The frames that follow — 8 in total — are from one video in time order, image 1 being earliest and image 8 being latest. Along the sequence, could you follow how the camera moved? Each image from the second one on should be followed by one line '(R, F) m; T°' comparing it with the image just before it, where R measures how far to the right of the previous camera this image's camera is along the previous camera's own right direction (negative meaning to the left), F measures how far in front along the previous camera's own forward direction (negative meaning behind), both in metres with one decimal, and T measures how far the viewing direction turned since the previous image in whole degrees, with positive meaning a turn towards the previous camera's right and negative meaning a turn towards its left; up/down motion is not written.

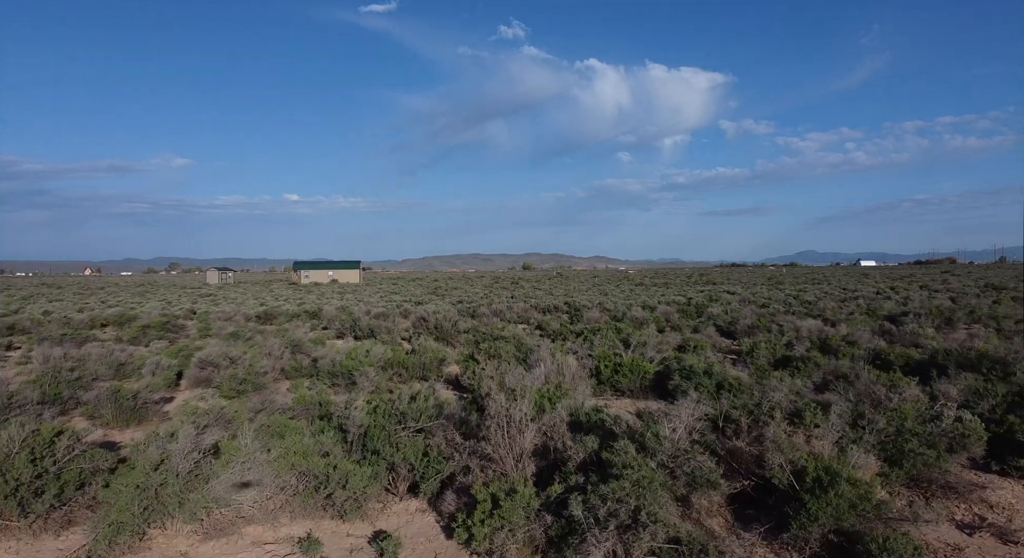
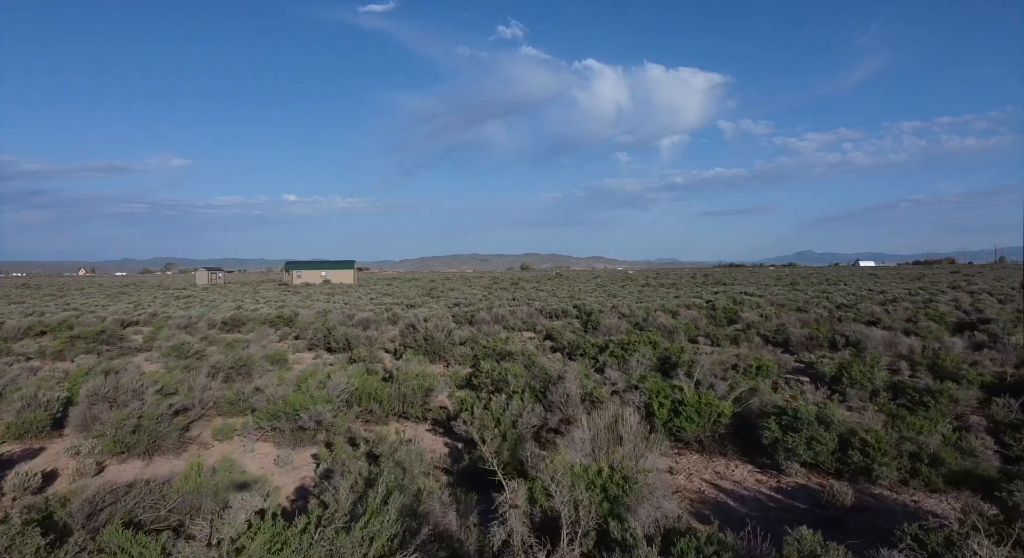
(-0.2, +3.6) m; 0°
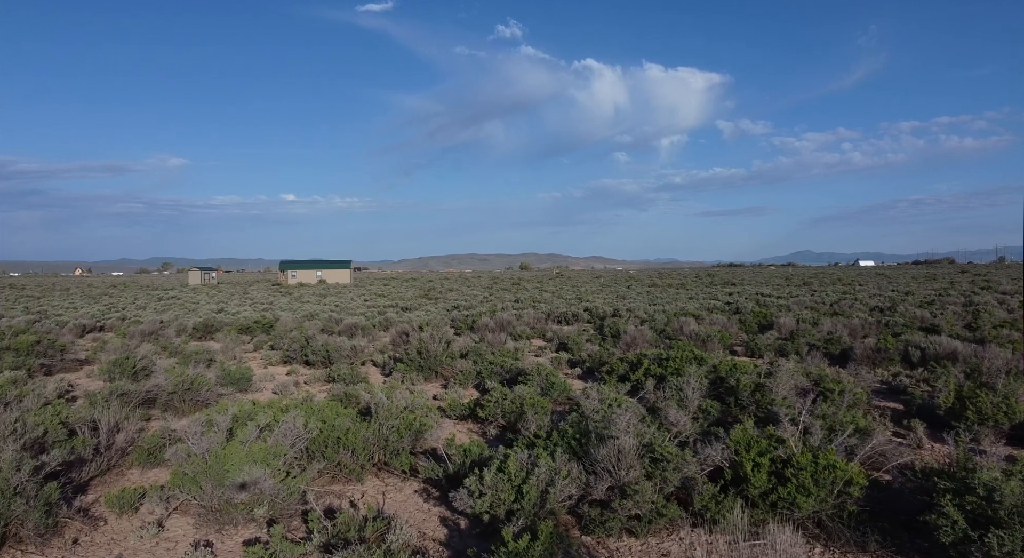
(-0.3, +2.7) m; 0°
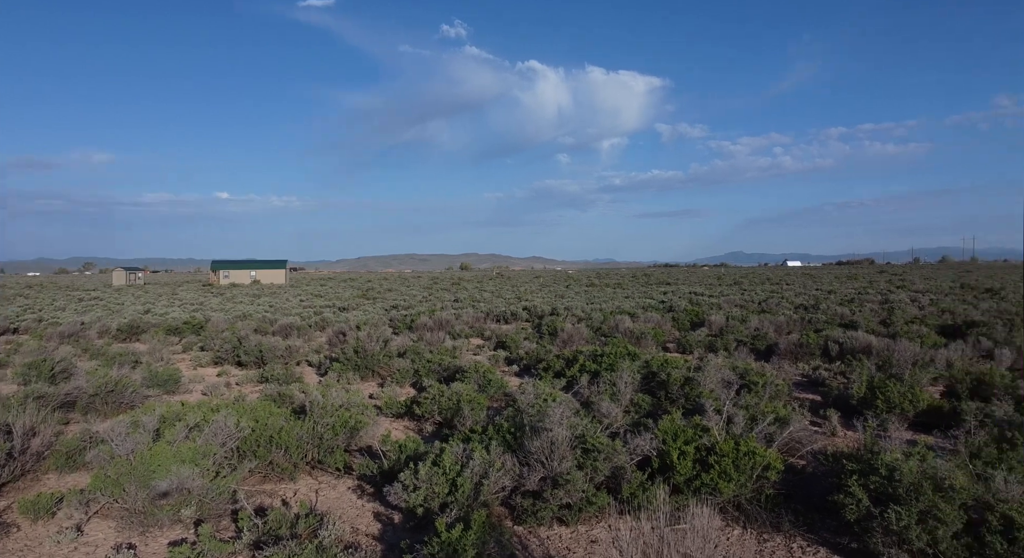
(+0.1, -0.1) m; +5°
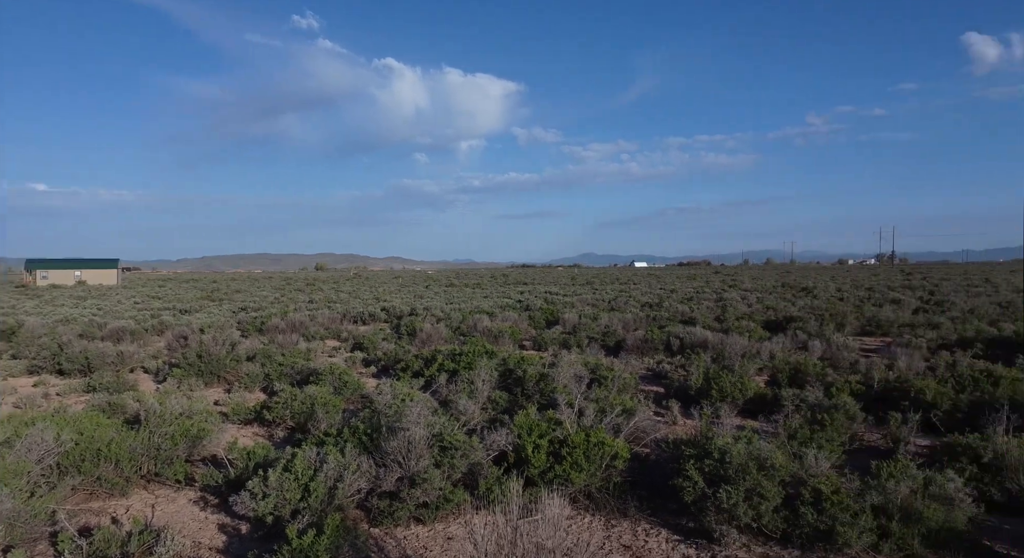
(+0.2, +0.1) m; +12°
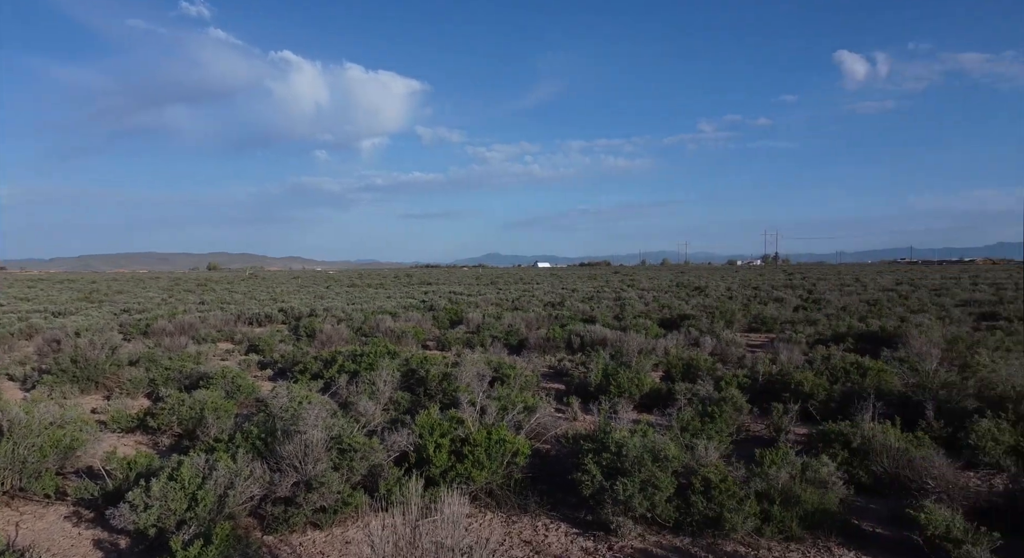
(+0.4, 0.0) m; +7°
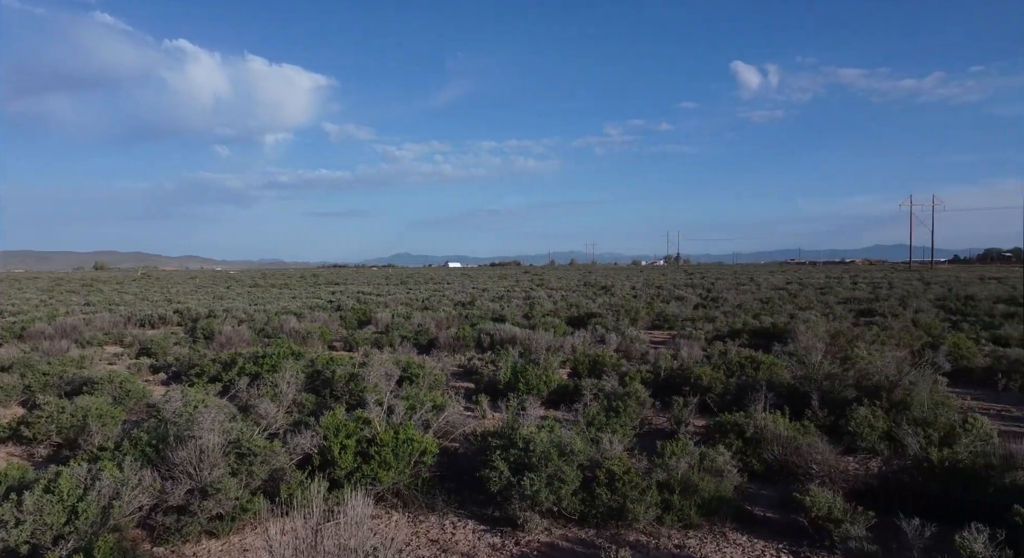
(+0.4, -0.1) m; +6°
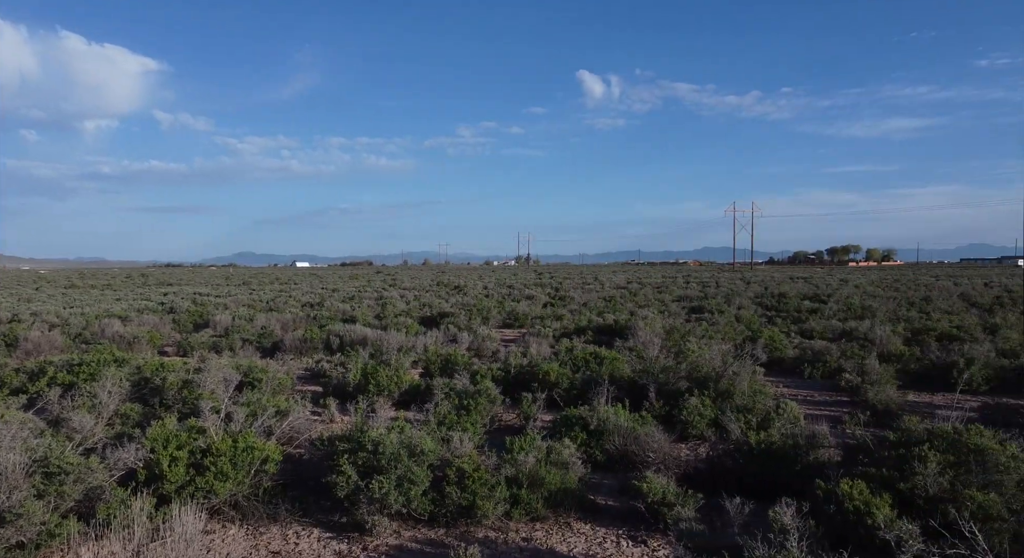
(+0.6, -0.1) m; +10°
